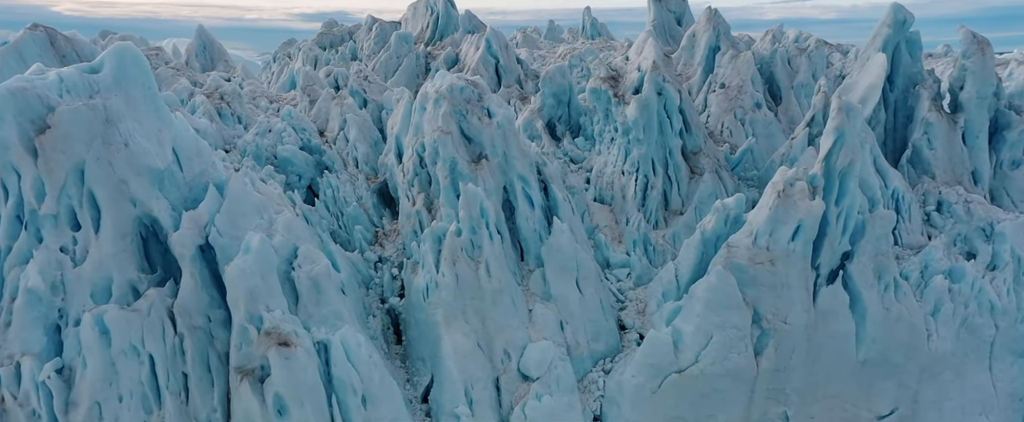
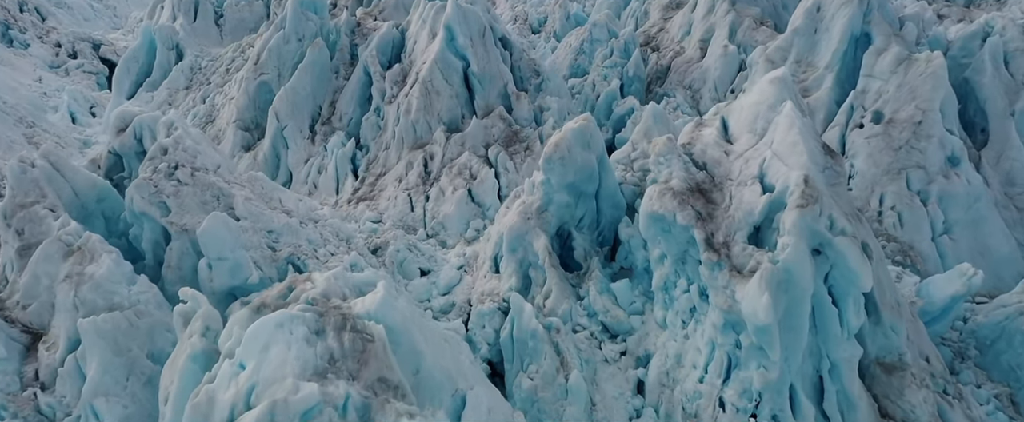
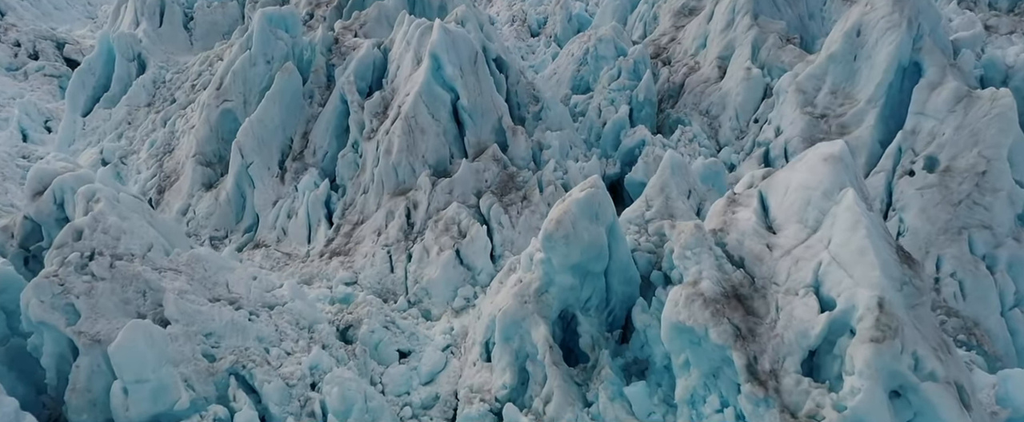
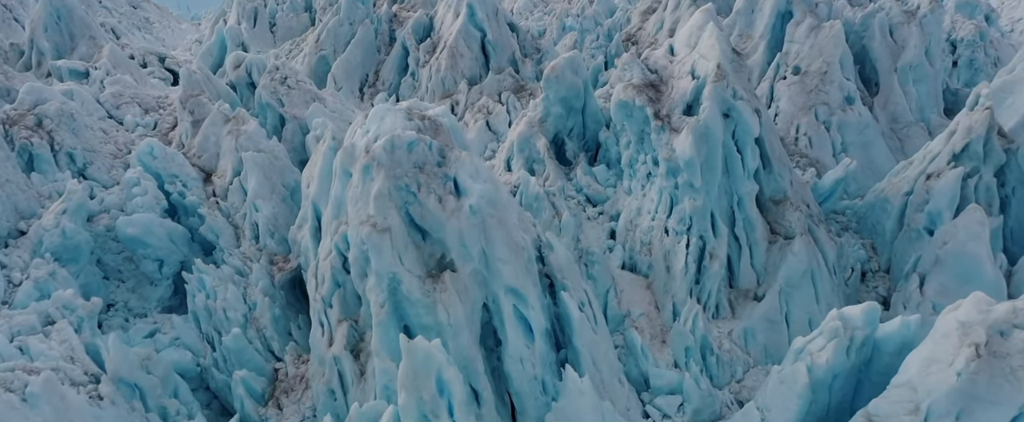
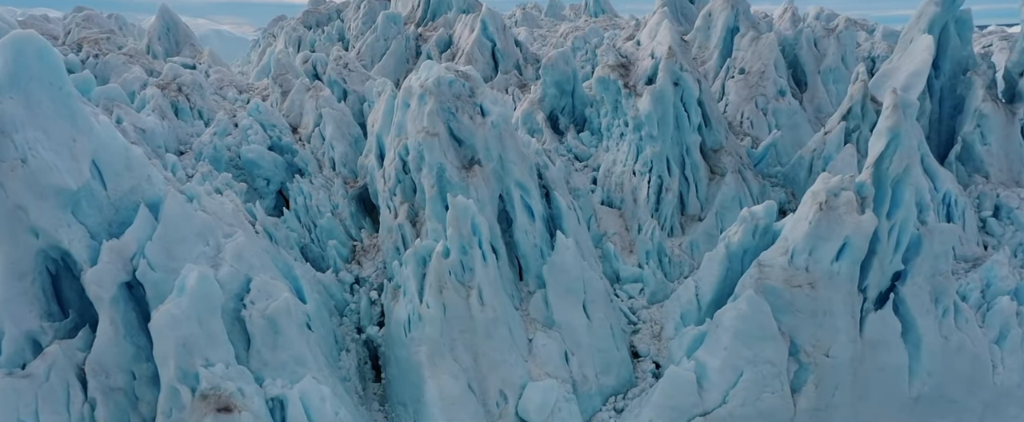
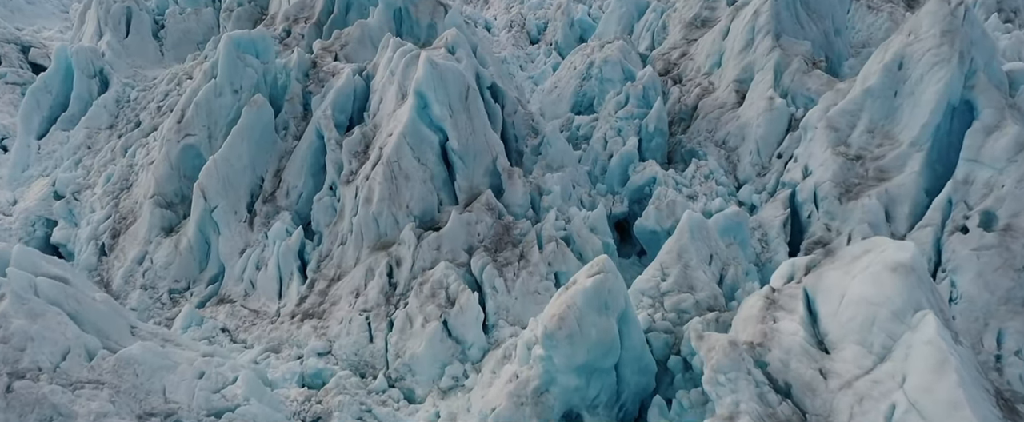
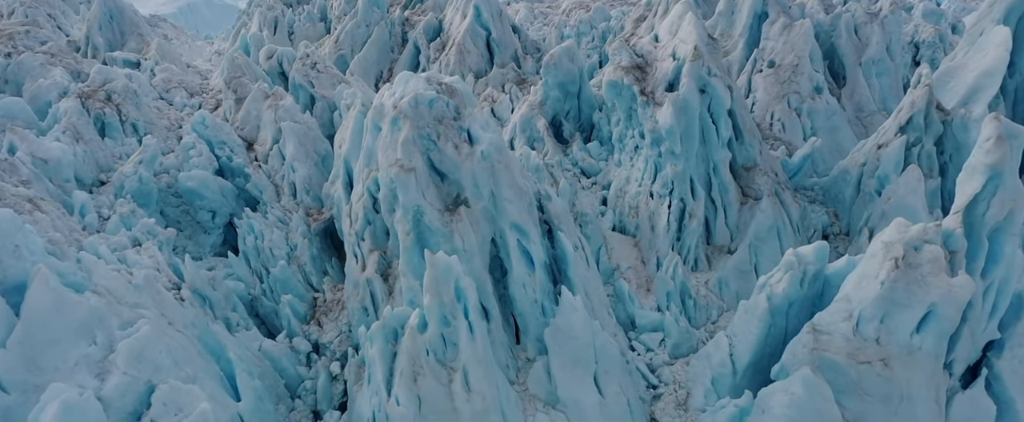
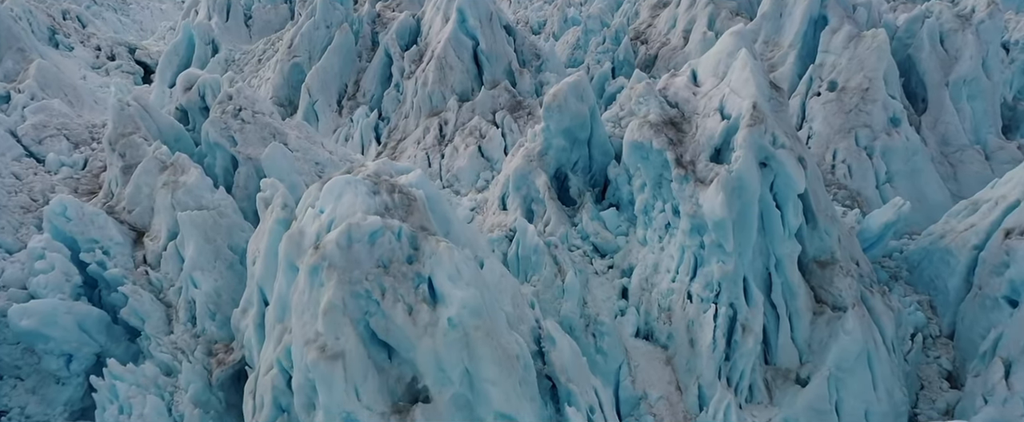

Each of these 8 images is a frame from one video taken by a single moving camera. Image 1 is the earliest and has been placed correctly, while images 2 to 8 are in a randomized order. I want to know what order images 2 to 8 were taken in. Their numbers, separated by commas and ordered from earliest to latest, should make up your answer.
5, 7, 4, 8, 2, 3, 6
